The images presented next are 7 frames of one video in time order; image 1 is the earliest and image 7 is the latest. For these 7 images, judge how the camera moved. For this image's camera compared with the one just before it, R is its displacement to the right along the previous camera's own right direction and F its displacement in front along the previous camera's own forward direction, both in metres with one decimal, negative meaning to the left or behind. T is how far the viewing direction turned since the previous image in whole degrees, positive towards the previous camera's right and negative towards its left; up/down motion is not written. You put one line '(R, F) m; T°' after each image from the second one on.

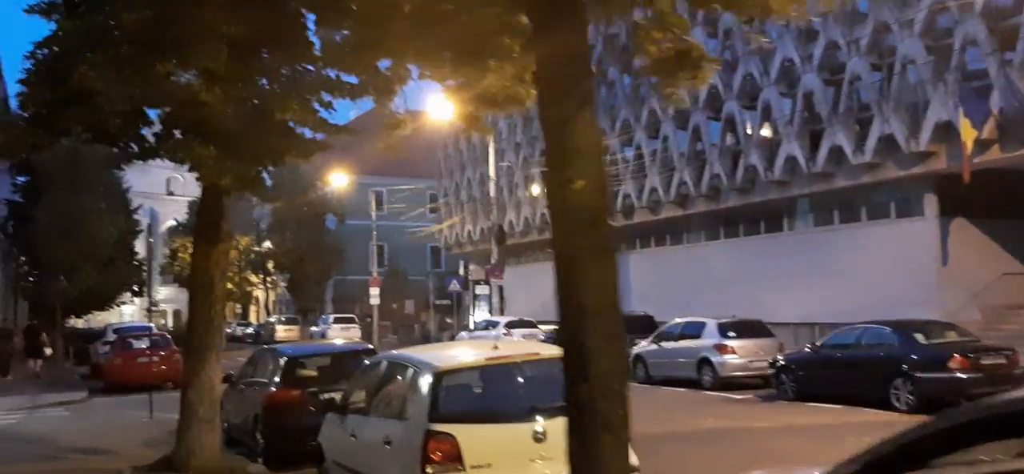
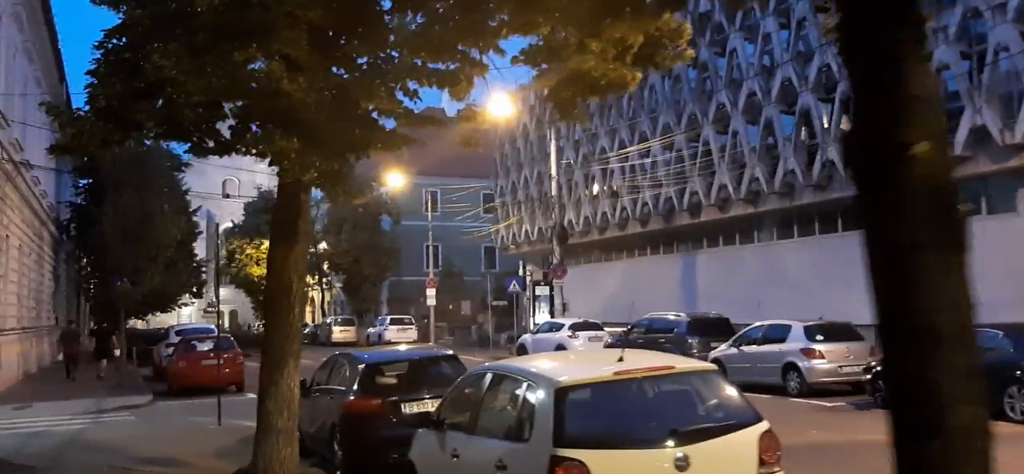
(-0.5, +0.8) m; -3°
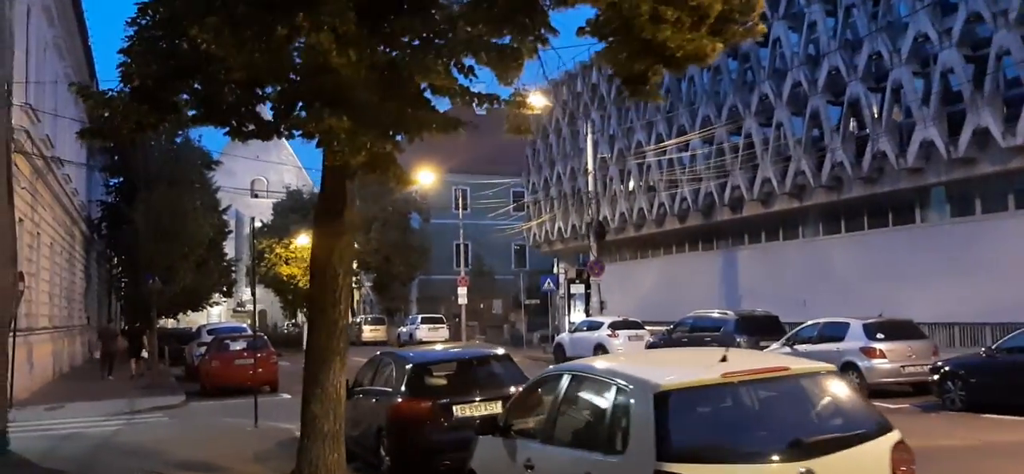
(-0.3, +0.7) m; -2°
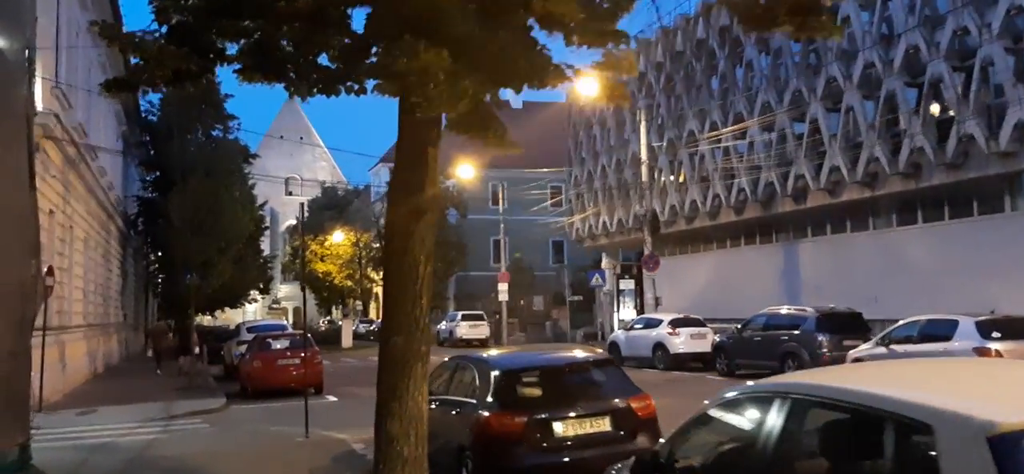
(-0.7, +1.6) m; -2°
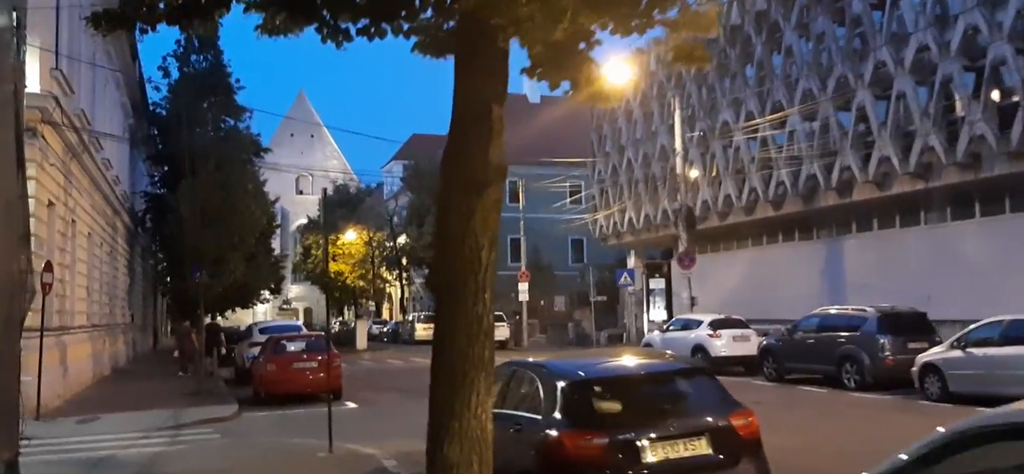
(-0.5, +1.5) m; -1°
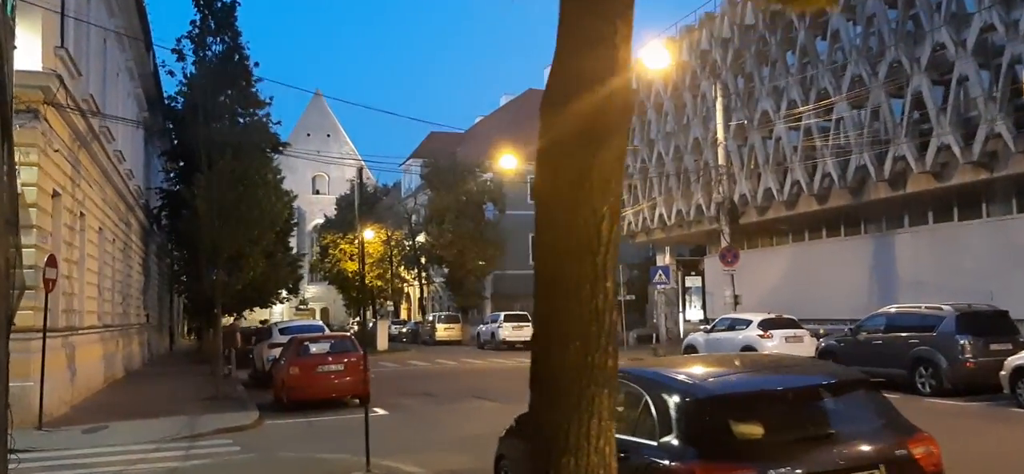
(-0.5, +1.5) m; -1°
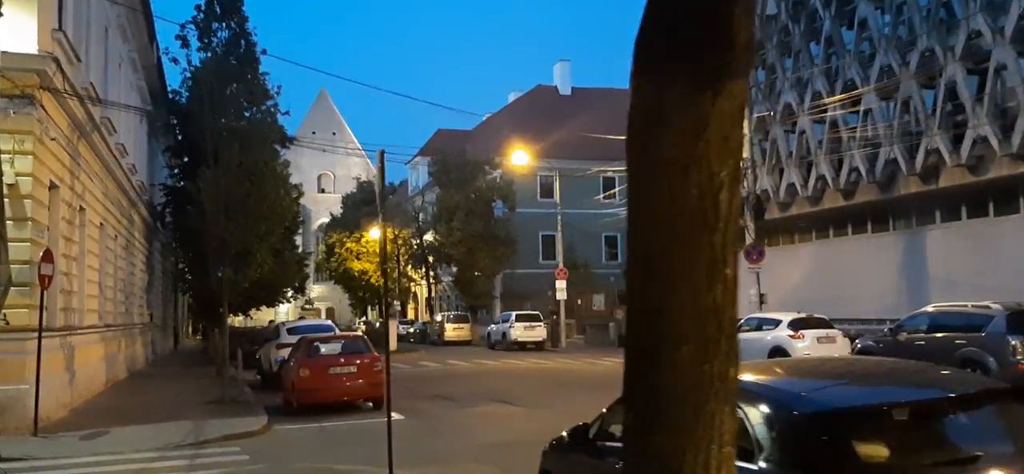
(-0.3, +1.0) m; 0°
